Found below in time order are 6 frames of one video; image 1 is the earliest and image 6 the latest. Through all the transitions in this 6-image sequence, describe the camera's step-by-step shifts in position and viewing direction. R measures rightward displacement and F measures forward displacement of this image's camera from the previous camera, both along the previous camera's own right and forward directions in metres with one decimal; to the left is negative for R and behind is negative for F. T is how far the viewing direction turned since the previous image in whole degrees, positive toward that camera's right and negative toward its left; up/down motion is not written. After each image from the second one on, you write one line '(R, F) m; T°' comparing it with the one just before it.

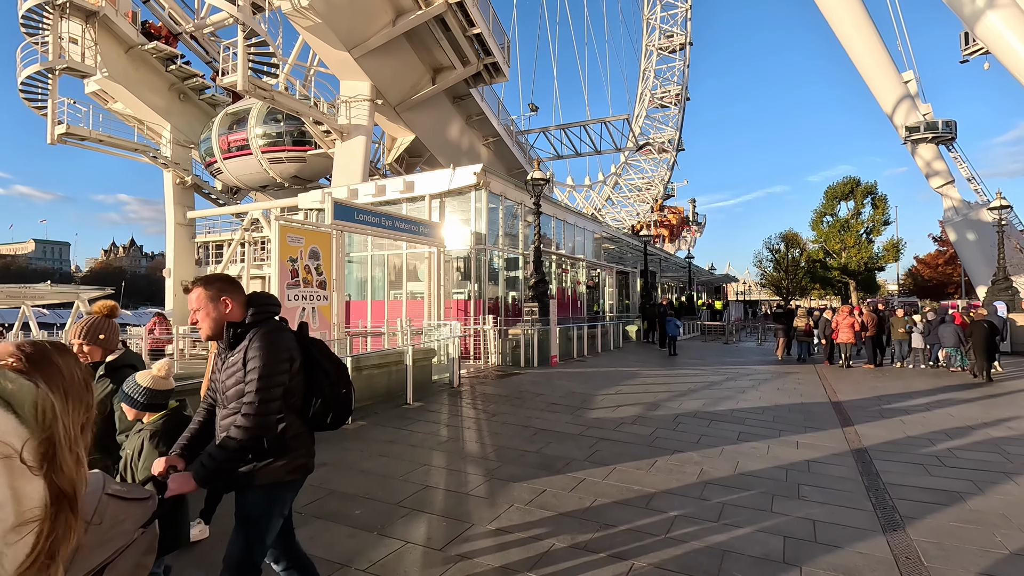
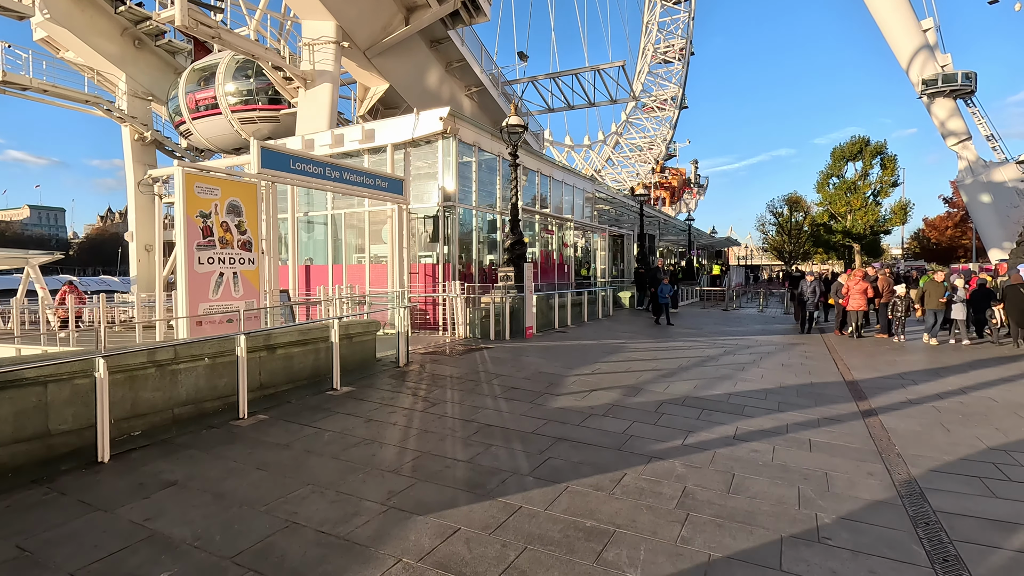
(+0.6, +1.4) m; 0°
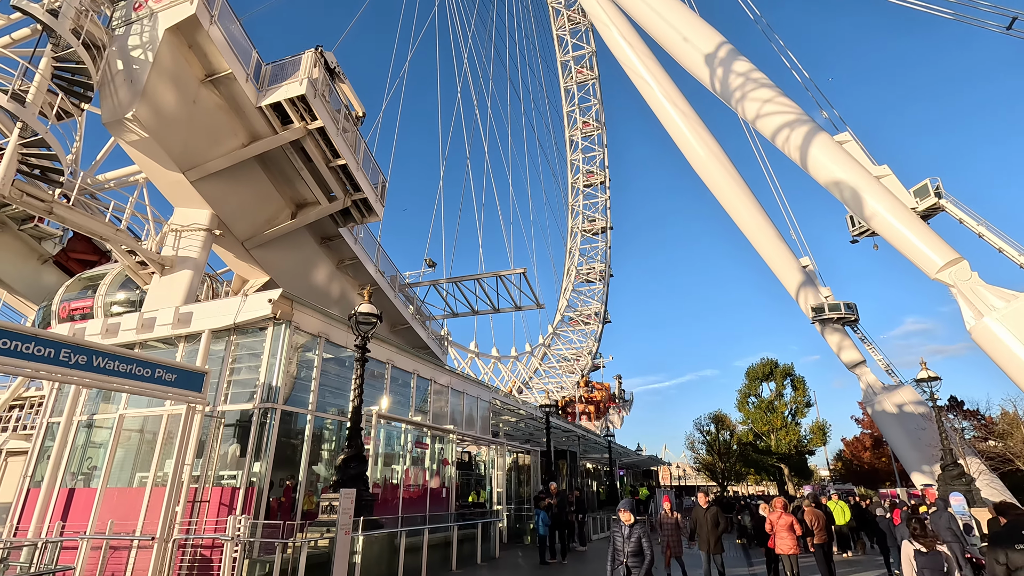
(+1.6, +2.0) m; +7°
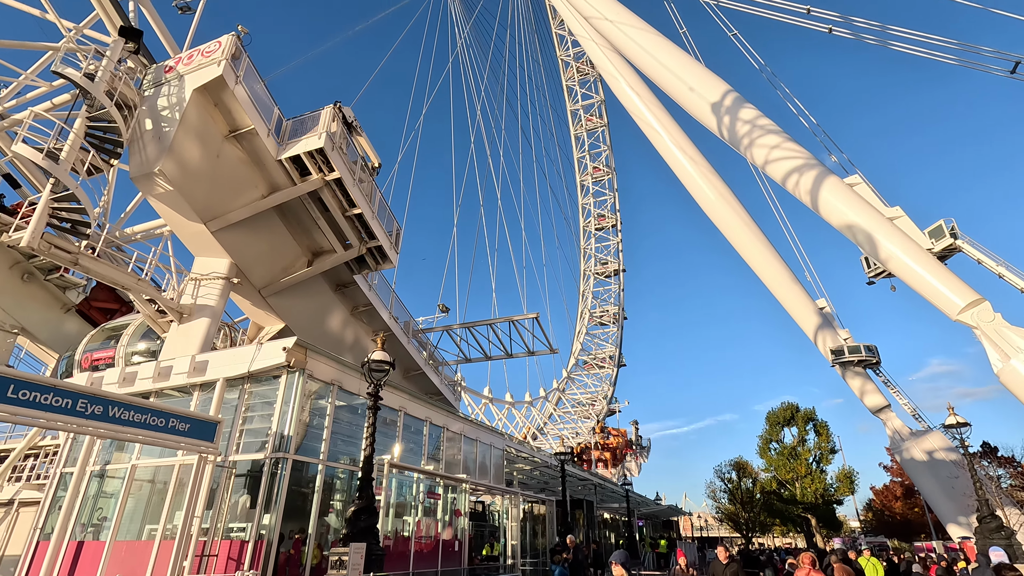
(0.0, 0.0) m; -1°
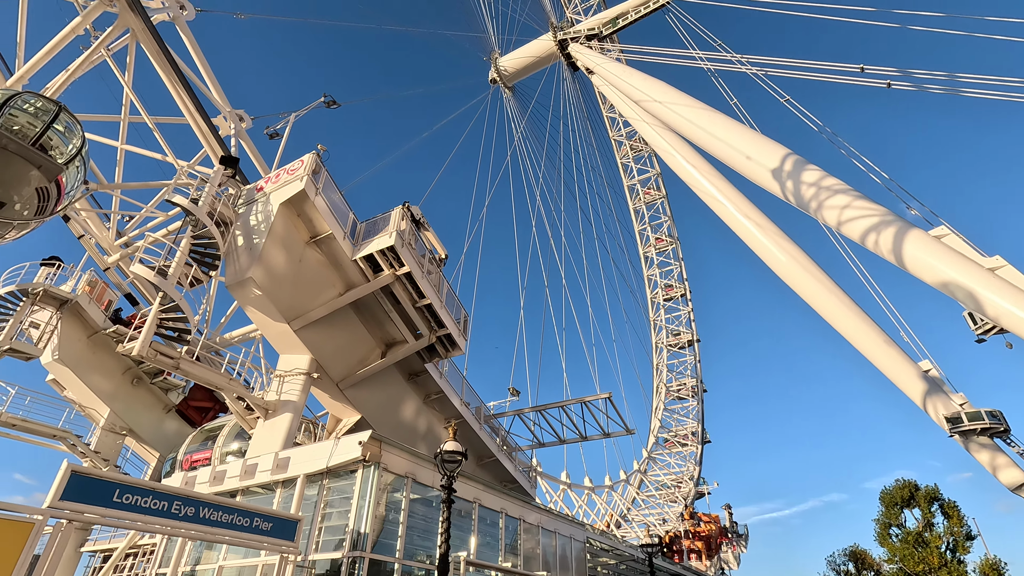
(0.0, -0.1) m; -7°
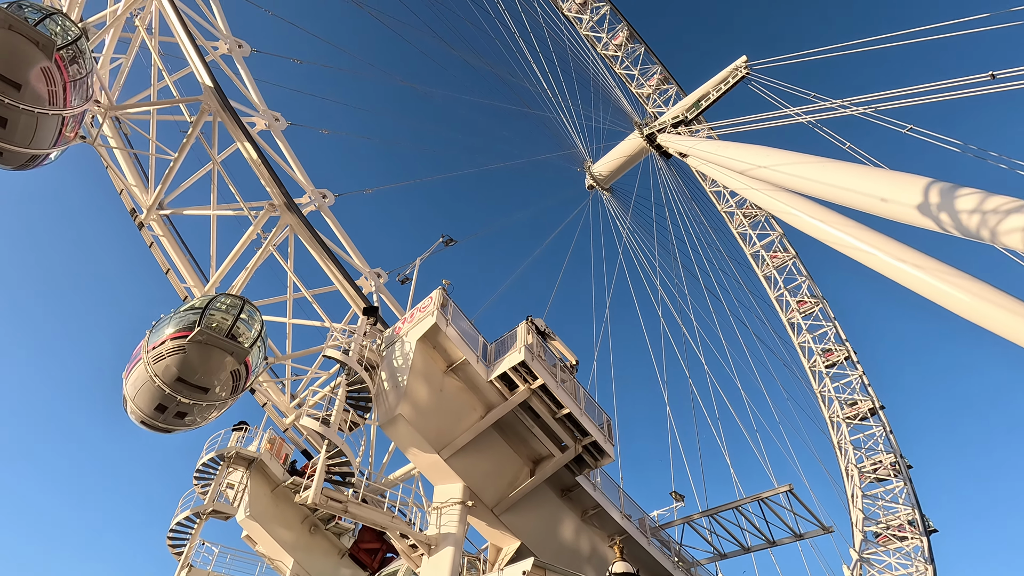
(0.0, 0.0) m; -13°
